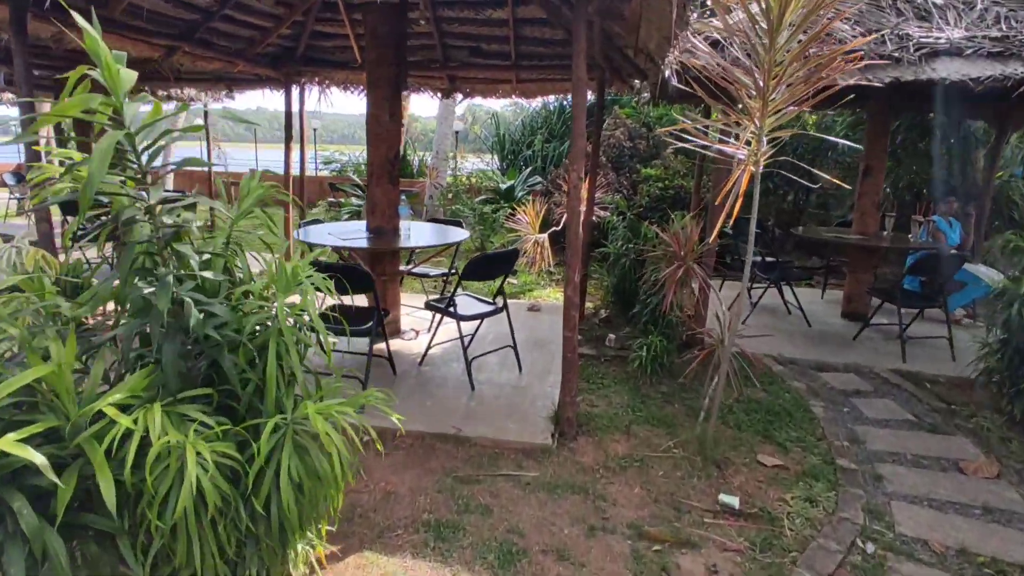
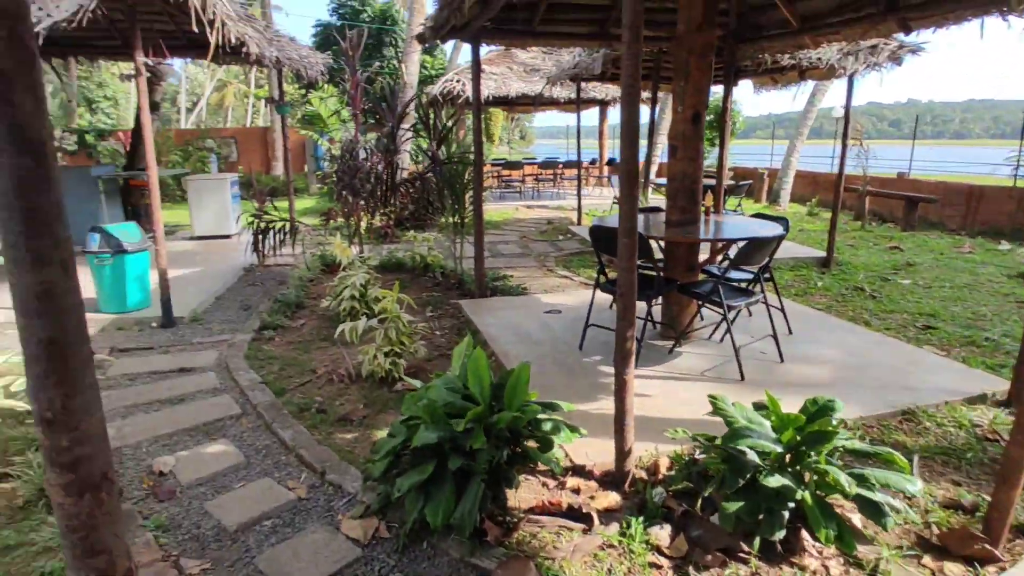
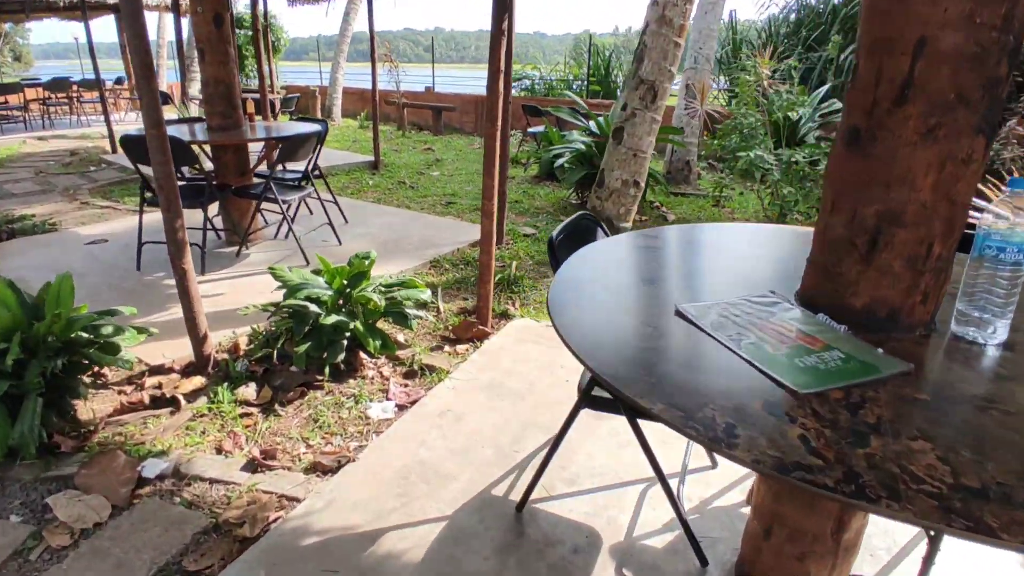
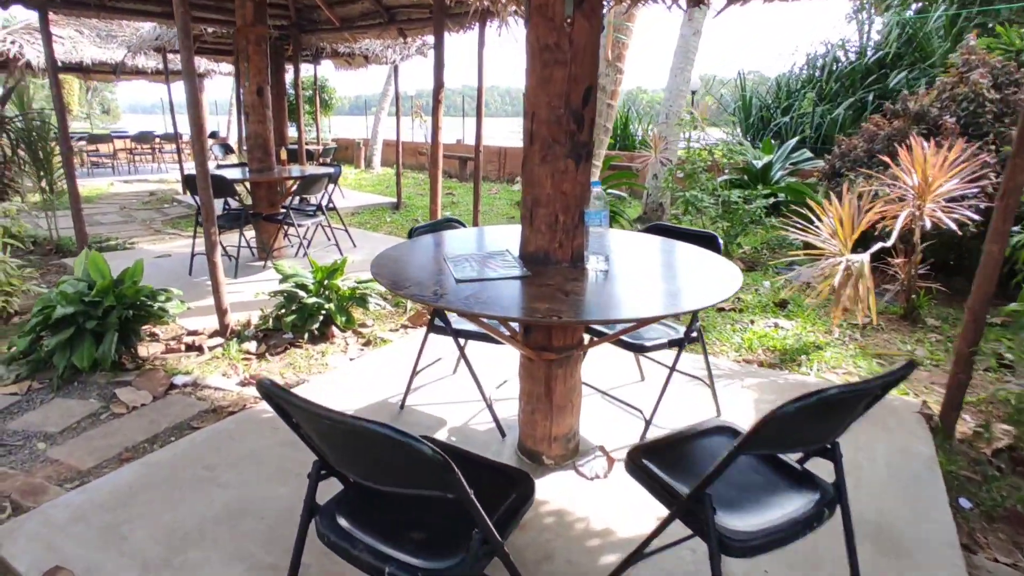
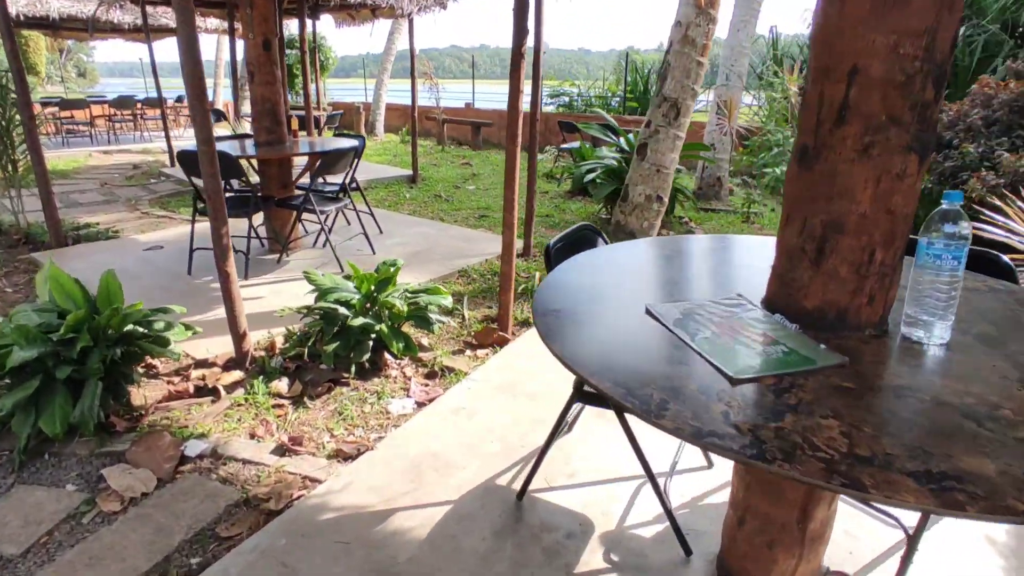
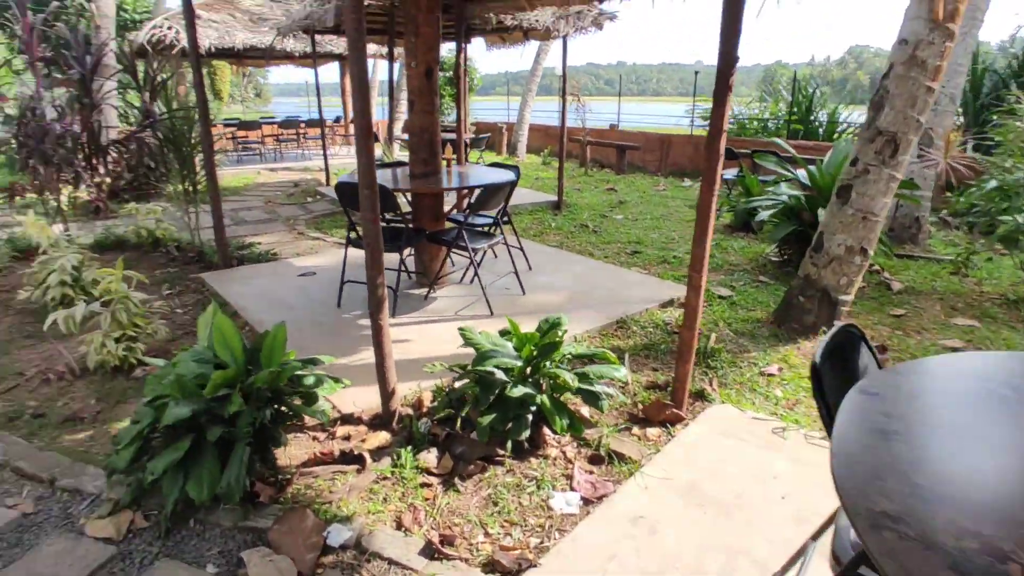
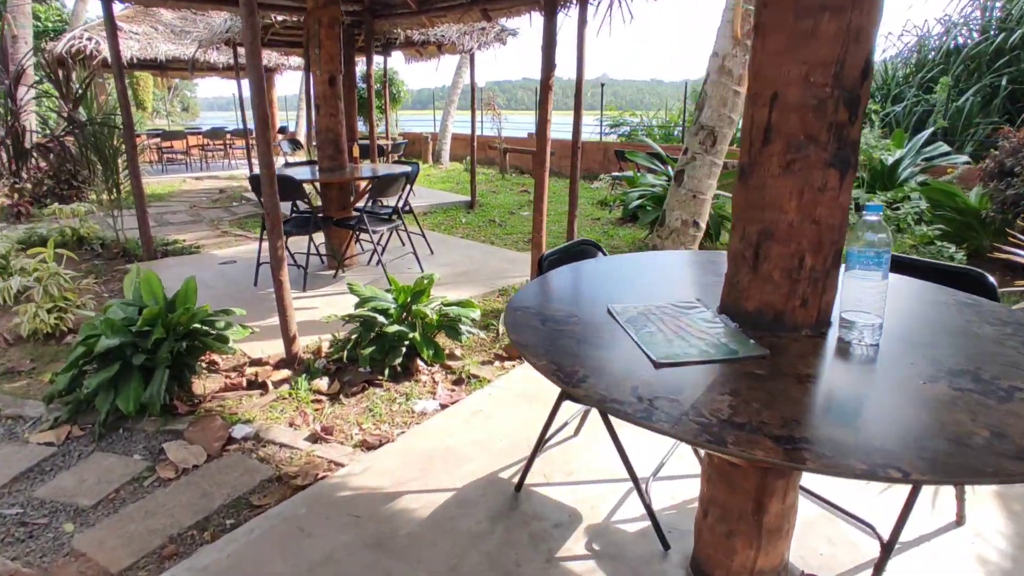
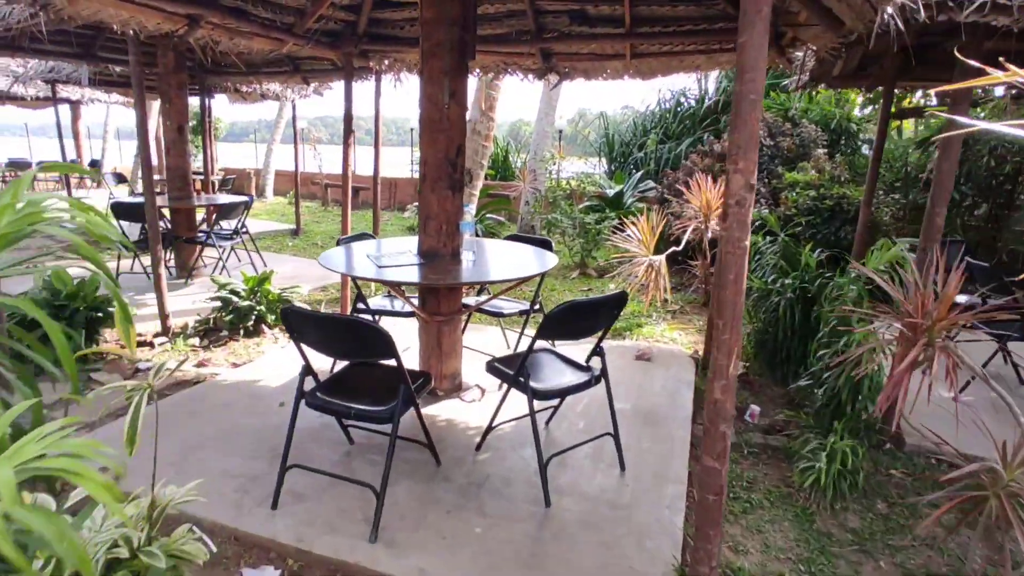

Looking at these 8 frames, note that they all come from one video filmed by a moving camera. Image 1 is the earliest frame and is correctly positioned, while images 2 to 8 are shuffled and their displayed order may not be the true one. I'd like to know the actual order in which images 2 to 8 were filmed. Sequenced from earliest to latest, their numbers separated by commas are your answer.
8, 4, 7, 5, 3, 6, 2
